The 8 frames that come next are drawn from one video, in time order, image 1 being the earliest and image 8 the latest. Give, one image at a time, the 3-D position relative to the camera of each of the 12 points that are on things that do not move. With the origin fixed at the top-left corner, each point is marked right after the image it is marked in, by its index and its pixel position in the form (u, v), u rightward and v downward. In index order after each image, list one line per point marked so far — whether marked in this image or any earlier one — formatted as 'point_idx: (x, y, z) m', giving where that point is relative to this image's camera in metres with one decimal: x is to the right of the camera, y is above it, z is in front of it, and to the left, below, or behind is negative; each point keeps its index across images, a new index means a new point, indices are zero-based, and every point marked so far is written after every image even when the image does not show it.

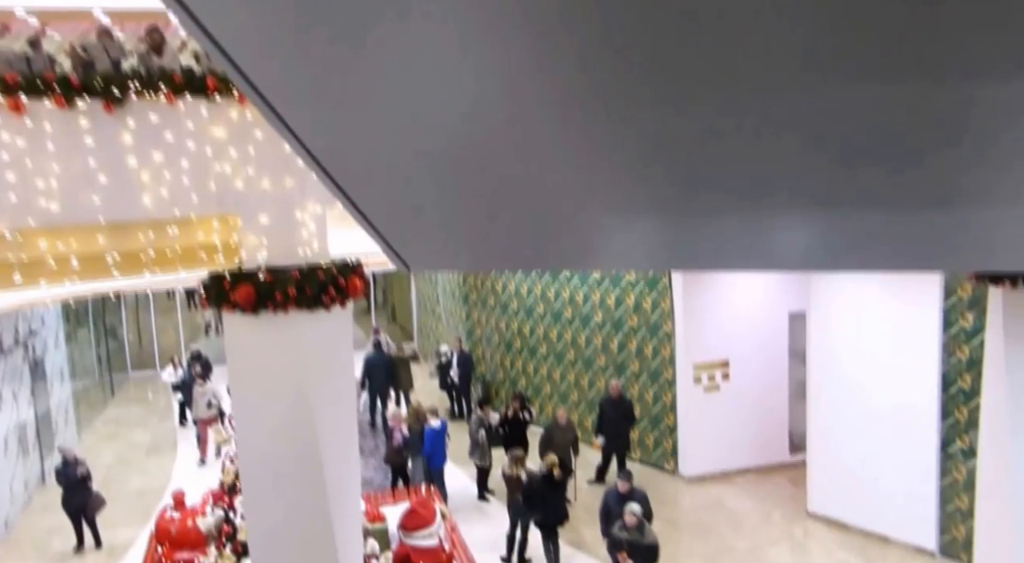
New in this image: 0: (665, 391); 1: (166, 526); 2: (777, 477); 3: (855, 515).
0: (+1.9, -1.4, +10.5) m
1: (-3.1, -2.2, +7.5) m
2: (+3.4, -2.5, +10.5) m
3: (+3.9, -2.6, +9.3) m
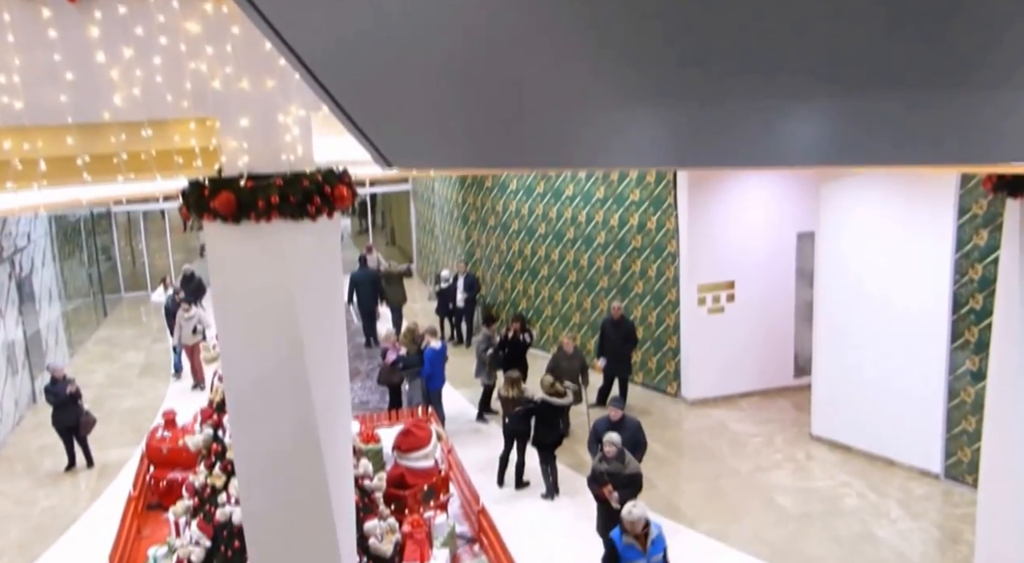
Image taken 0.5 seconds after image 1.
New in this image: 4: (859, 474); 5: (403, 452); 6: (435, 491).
0: (+1.9, -0.4, +10.3) m
1: (-3.1, -1.4, +7.4) m
2: (+3.4, -1.5, +10.3) m
3: (+3.8, -1.7, +9.1) m
4: (+3.7, -2.0, +8.7) m
5: (-1.0, -1.5, +7.3) m
6: (-0.7, -1.9, +7.2) m
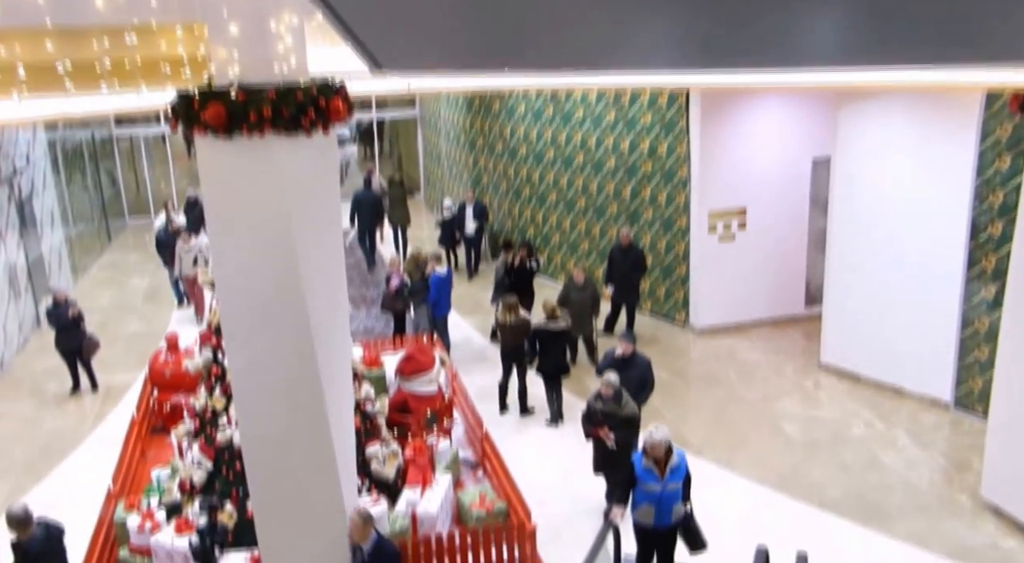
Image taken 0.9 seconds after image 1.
0: (+2.0, +0.5, +10.1) m
1: (-3.1, -0.8, +7.4) m
2: (+3.4, -0.6, +10.2) m
3: (+3.9, -0.9, +9.0) m
4: (+3.7, -1.3, +8.6) m
5: (-0.9, -0.8, +7.3) m
6: (-0.6, -1.2, +7.2) m
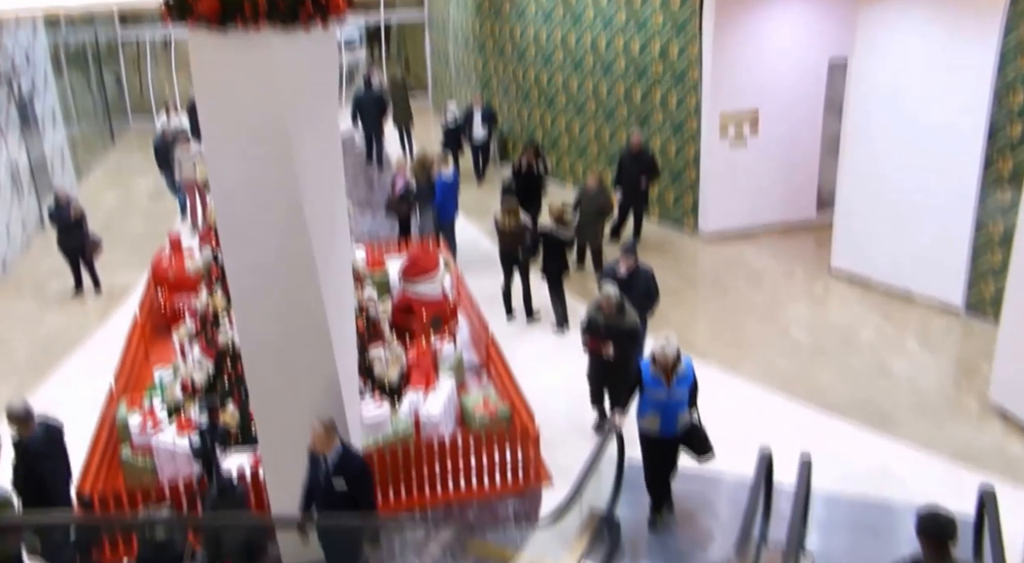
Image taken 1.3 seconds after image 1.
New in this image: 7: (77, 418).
0: (+2.1, +1.6, +9.8) m
1: (-3.1, +0.1, +7.2) m
2: (+3.5, +0.6, +10.0) m
3: (+3.9, +0.1, +8.9) m
4: (+3.8, -0.3, +8.5) m
5: (-0.9, 0.0, +7.1) m
6: (-0.6, -0.4, +7.1) m
7: (-3.4, -1.0, +6.4) m
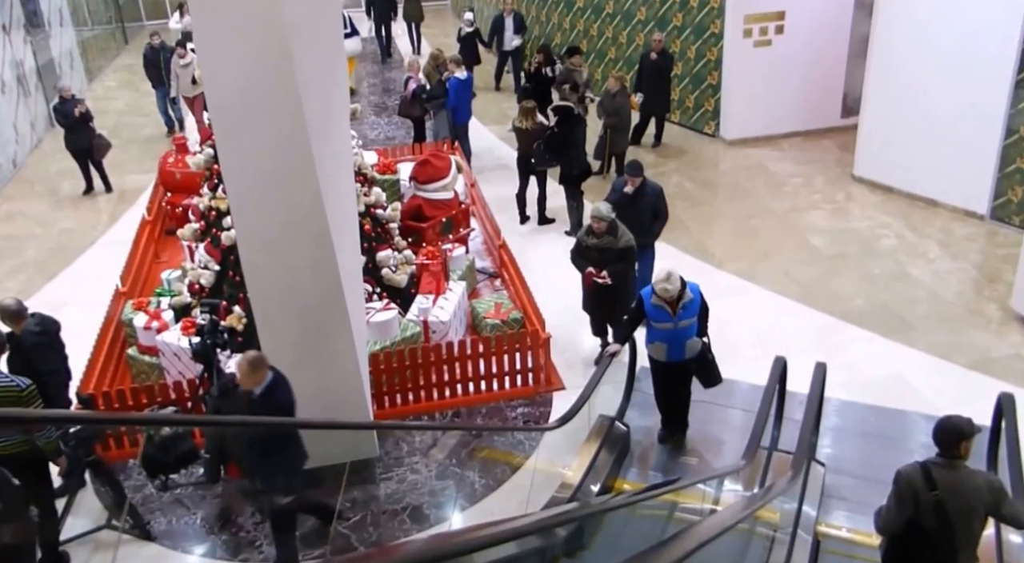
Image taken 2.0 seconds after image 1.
0: (+2.2, +2.7, +9.3) m
1: (-3.0, +1.0, +7.1) m
2: (+3.7, +1.6, +9.6) m
3: (+4.1, +1.1, +8.5) m
4: (+3.9, +0.6, +8.2) m
5: (-0.8, +0.8, +7.0) m
6: (-0.5, +0.5, +7.0) m
7: (-3.3, -0.3, +6.4) m
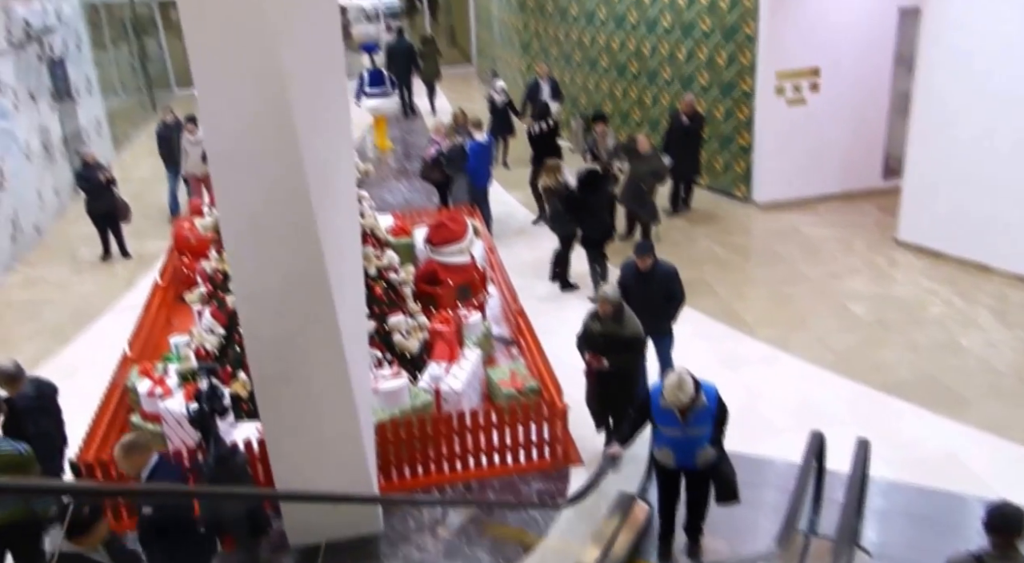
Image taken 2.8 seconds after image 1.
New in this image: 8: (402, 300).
0: (+2.5, +1.9, +9.1) m
1: (-2.8, +0.4, +7.1) m
2: (+4.0, +0.9, +9.3) m
3: (+4.3, +0.4, +8.1) m
4: (+4.1, 0.0, +7.7) m
5: (-0.6, +0.3, +6.8) m
6: (-0.3, -0.1, +6.7) m
7: (-3.2, -0.8, +6.3) m
8: (-0.8, -0.2, +6.4) m
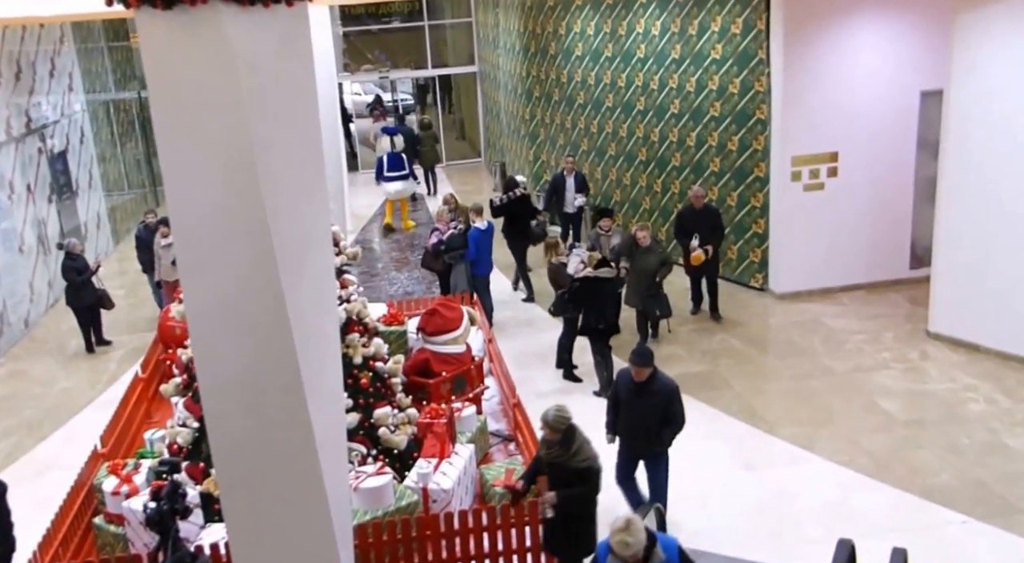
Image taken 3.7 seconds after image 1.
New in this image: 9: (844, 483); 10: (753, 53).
0: (+2.6, +0.9, +8.8) m
1: (-2.8, -0.4, +6.8) m
2: (+4.1, -0.2, +8.8) m
3: (+4.4, -0.5, +7.5) m
4: (+4.1, -0.8, +7.1) m
5: (-0.7, -0.4, +6.4) m
6: (-0.4, -0.8, +6.3) m
7: (-3.2, -1.4, +5.9) m
8: (-0.9, -0.8, +5.9) m
9: (+2.3, -1.4, +5.7) m
10: (+2.5, +2.3, +8.4) m
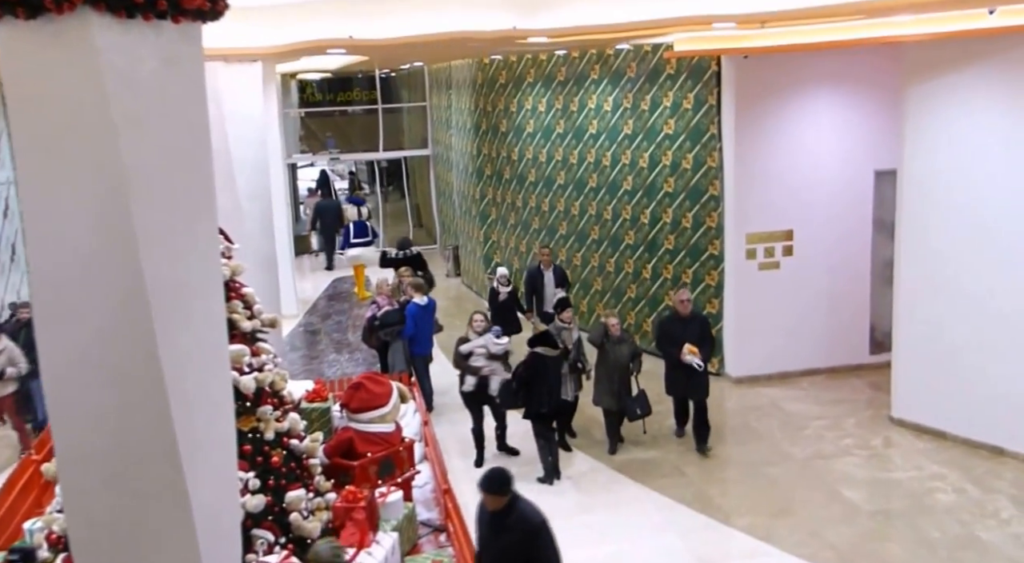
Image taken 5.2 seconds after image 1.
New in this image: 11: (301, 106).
0: (+2.1, 0.0, +8.6) m
1: (-3.3, -0.9, +6.2) m
2: (+3.5, -1.1, +8.4) m
3: (+3.9, -1.2, +7.2) m
4: (+3.6, -1.5, +6.7) m
5: (-1.1, -1.0, +5.9) m
6: (-0.8, -1.3, +5.8) m
7: (-3.7, -1.8, +5.1) m
8: (-1.3, -1.3, +5.4) m
9: (+1.9, -1.9, +5.2) m
10: (+2.0, +1.5, +8.4) m
11: (-4.2, +3.4, +16.6) m
